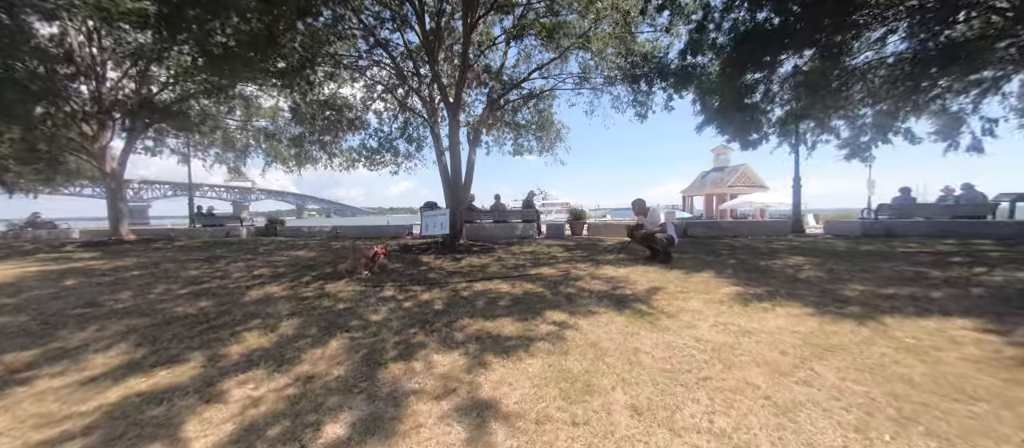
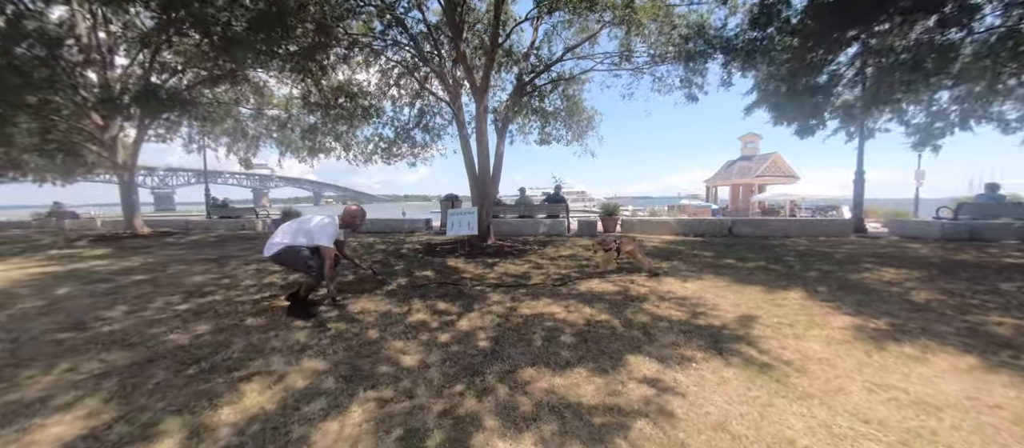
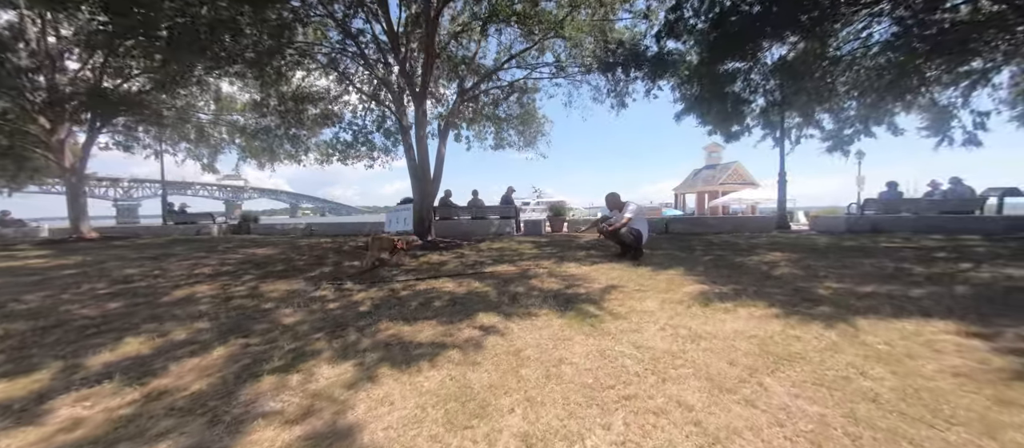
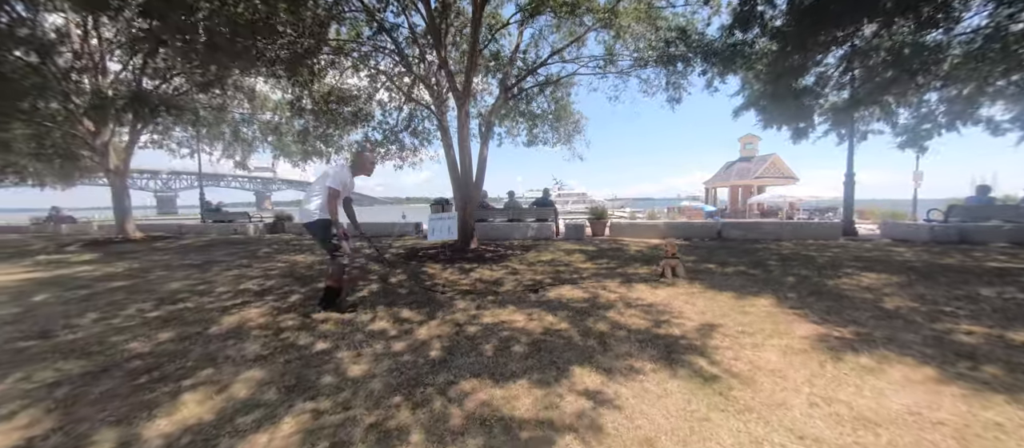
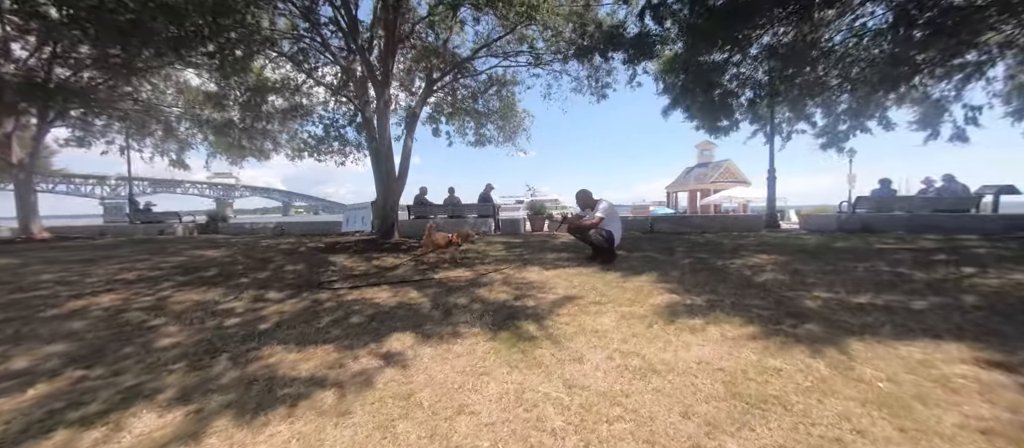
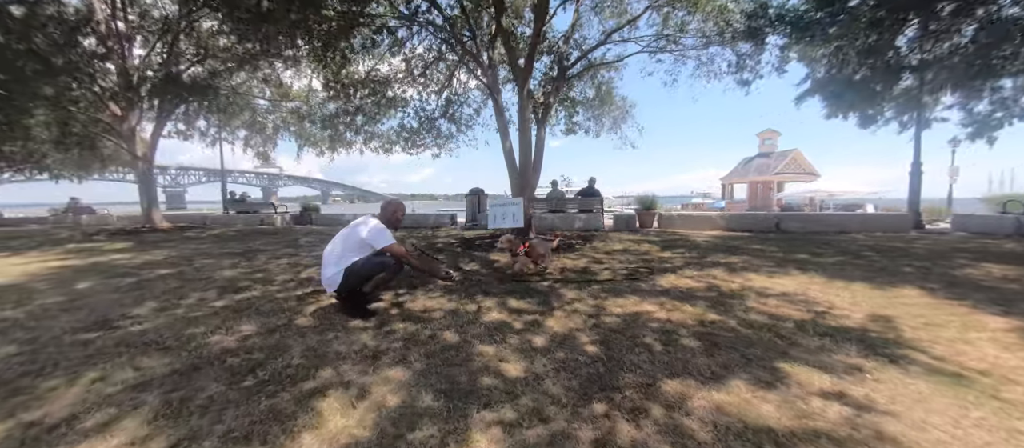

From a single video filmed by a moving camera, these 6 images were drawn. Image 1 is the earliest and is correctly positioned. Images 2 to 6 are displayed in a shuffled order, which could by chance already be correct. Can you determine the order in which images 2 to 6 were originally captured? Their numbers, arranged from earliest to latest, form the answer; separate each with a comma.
3, 5, 4, 2, 6
